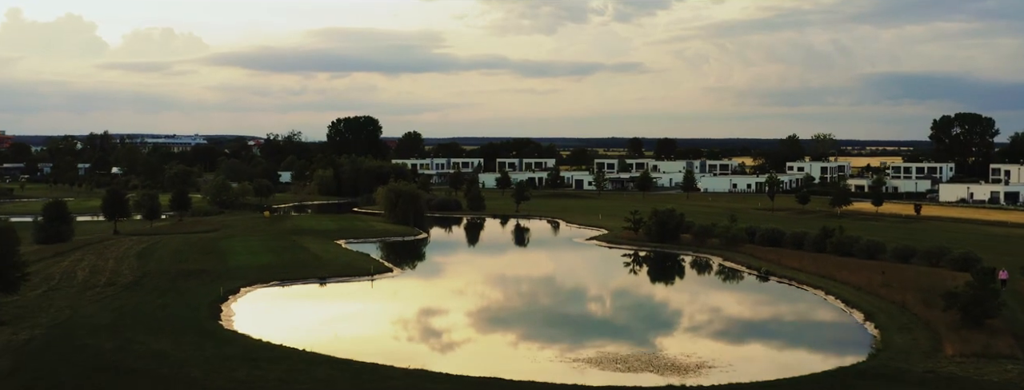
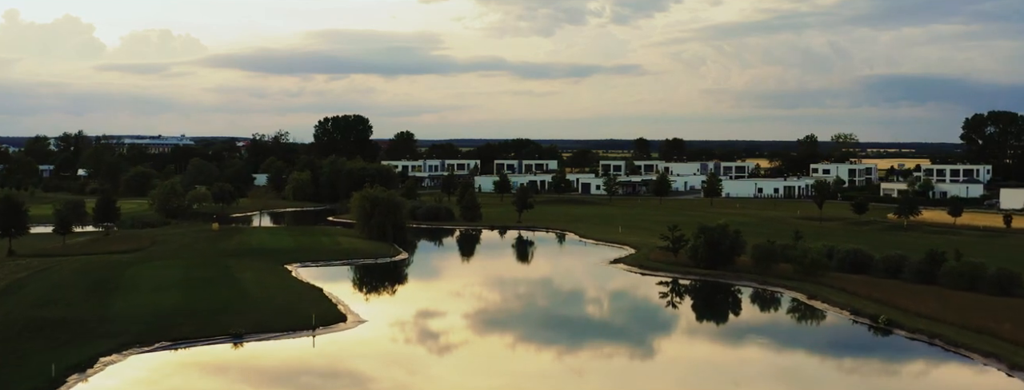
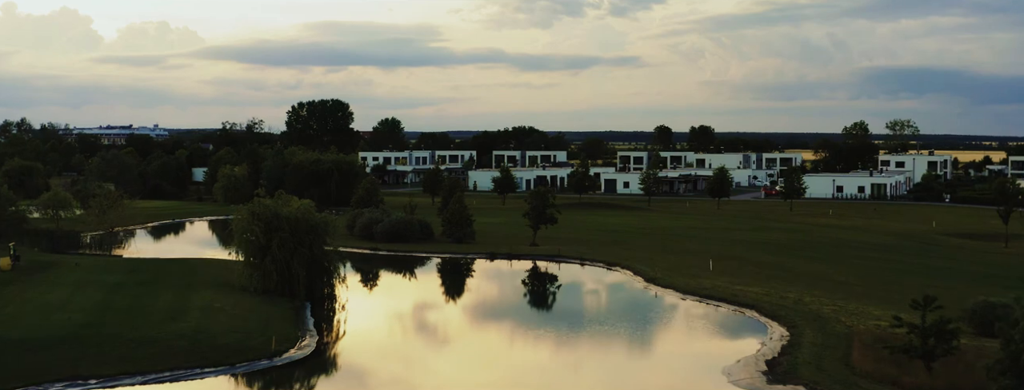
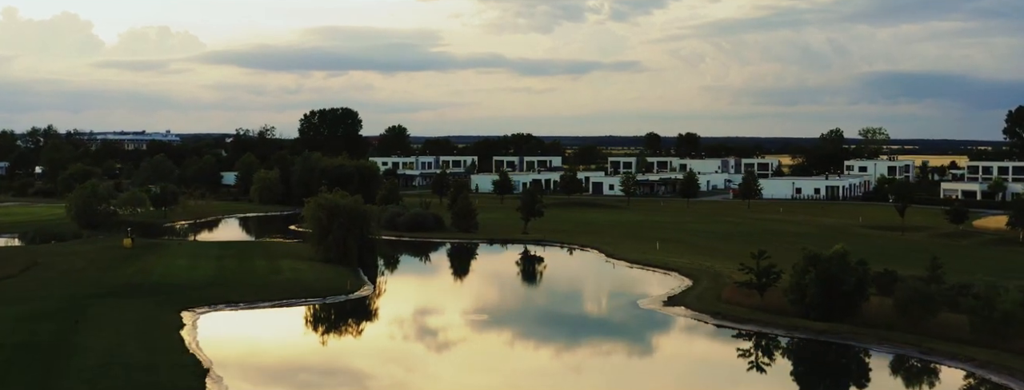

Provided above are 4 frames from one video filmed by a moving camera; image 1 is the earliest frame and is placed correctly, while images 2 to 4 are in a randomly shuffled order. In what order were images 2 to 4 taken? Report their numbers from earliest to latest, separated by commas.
2, 4, 3
